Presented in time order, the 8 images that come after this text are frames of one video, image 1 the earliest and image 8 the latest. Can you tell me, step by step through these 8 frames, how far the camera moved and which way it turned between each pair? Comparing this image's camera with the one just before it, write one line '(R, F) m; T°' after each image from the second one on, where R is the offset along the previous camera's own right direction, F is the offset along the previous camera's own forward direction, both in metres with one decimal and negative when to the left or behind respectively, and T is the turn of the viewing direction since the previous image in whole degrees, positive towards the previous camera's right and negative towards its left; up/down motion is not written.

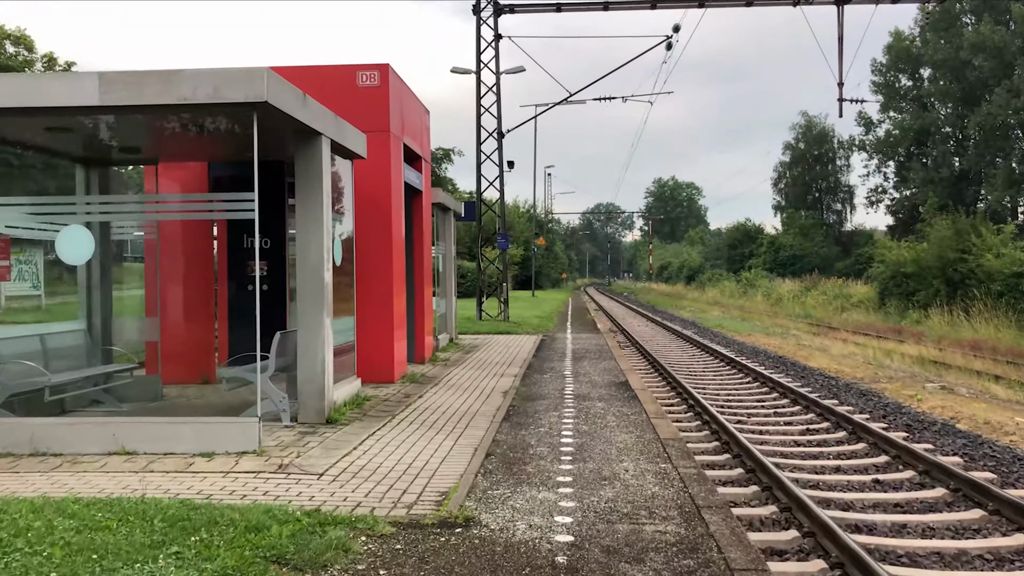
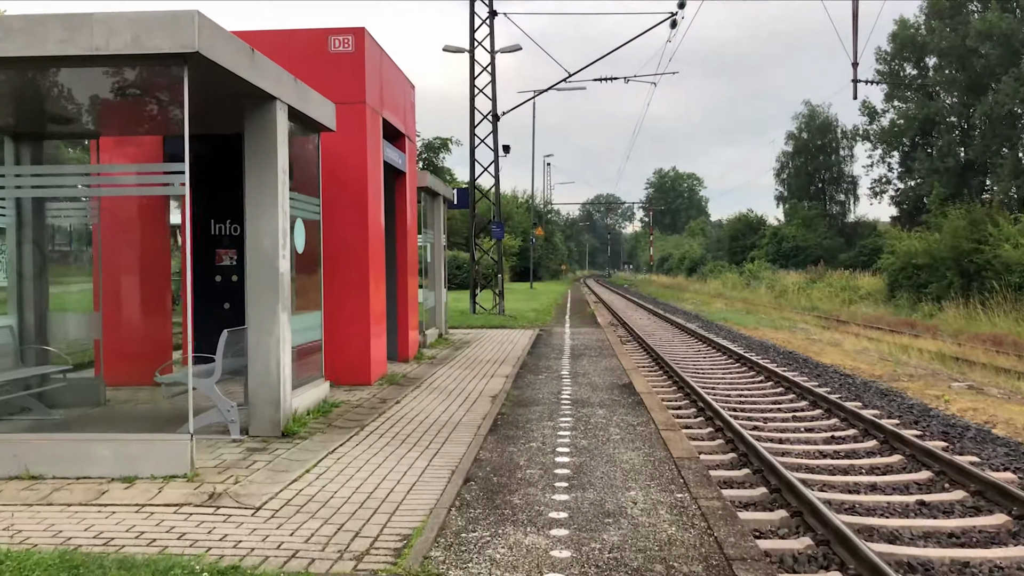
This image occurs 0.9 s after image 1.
(+0.1, +1.0) m; 0°
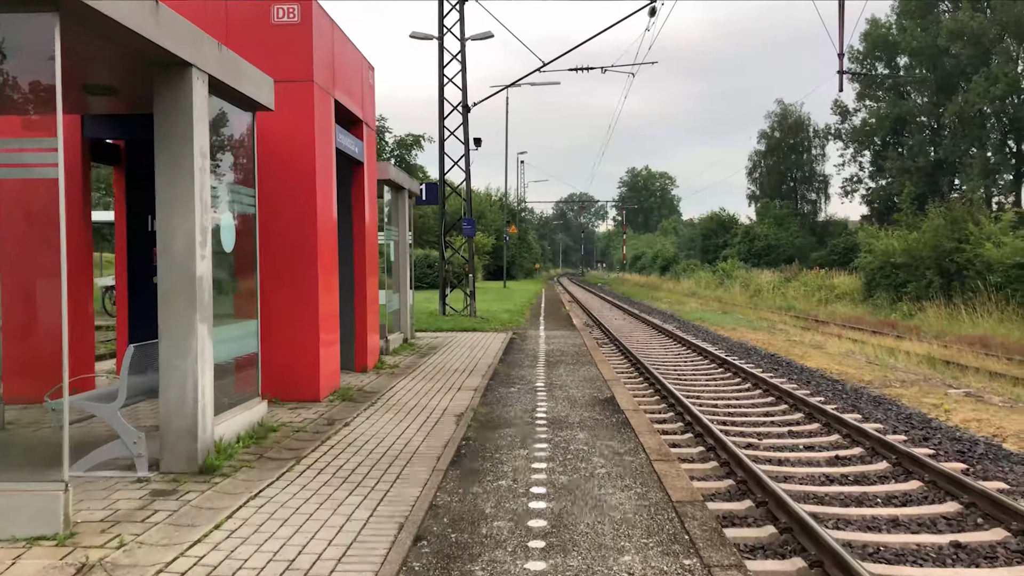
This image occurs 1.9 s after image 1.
(0.0, +1.0) m; +2°
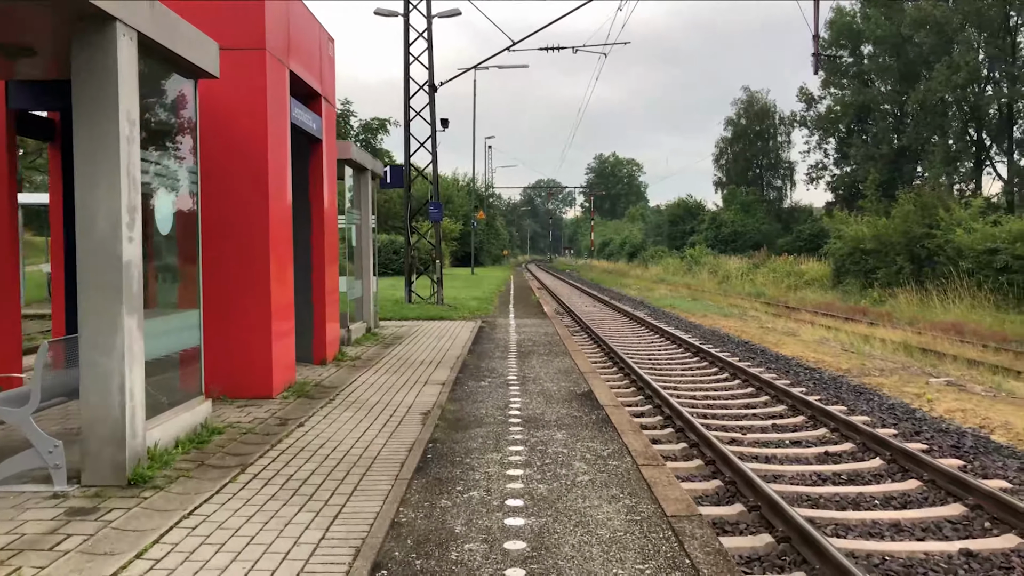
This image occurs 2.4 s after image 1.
(0.0, +0.6) m; +2°
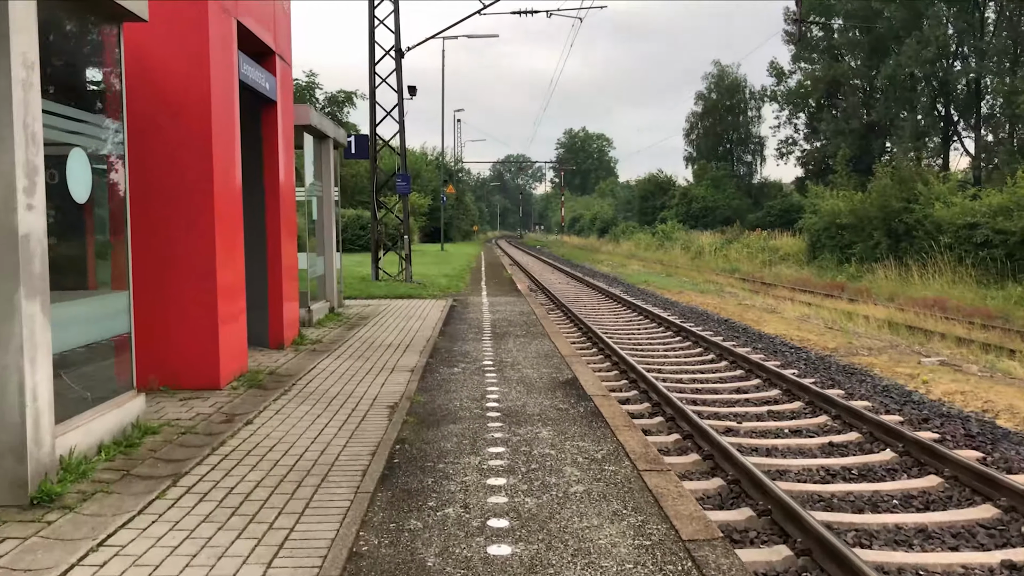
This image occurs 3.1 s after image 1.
(-0.1, +0.7) m; +2°
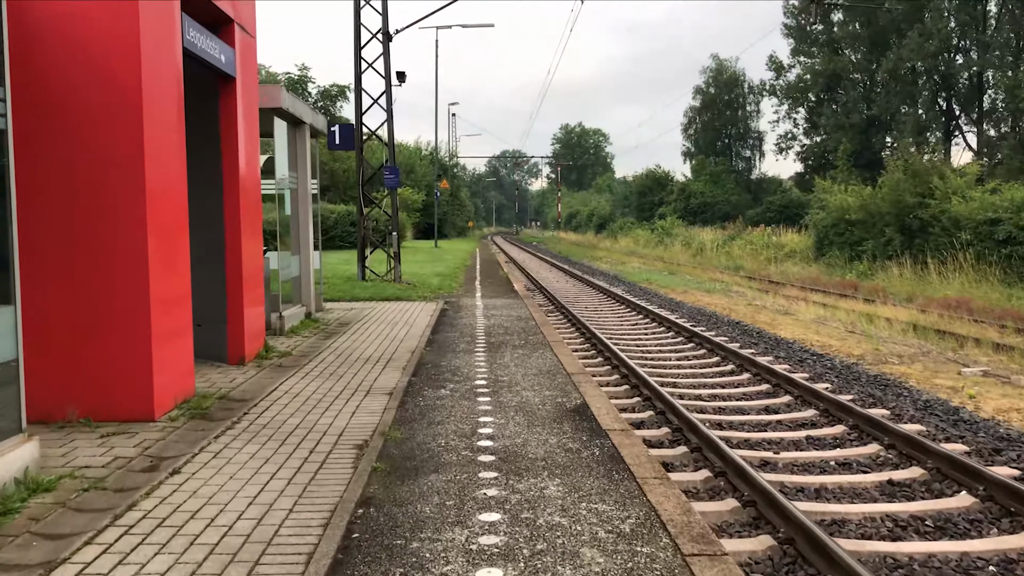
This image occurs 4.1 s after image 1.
(0.0, +1.1) m; 0°
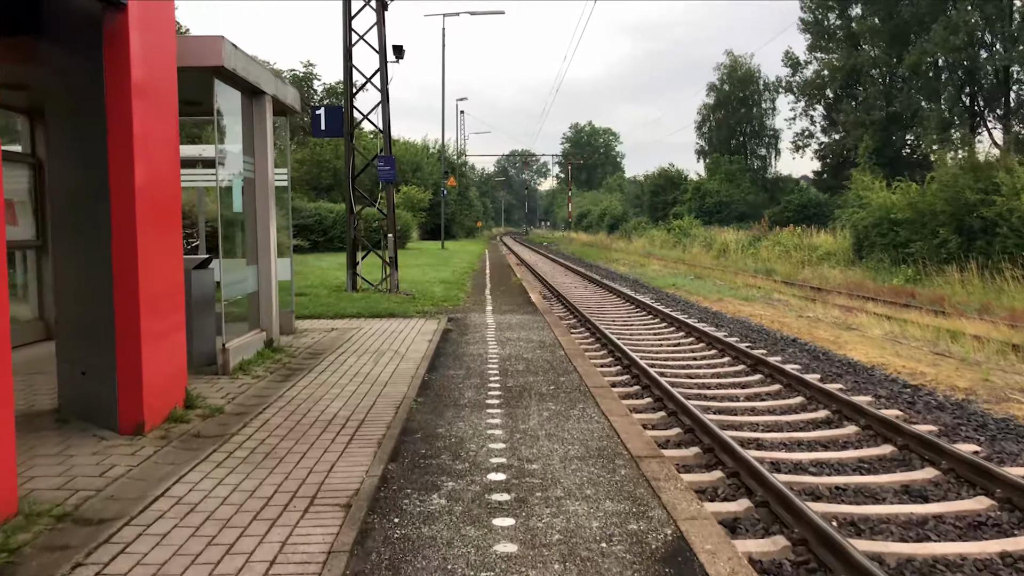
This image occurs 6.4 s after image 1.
(-0.1, +2.5) m; -1°
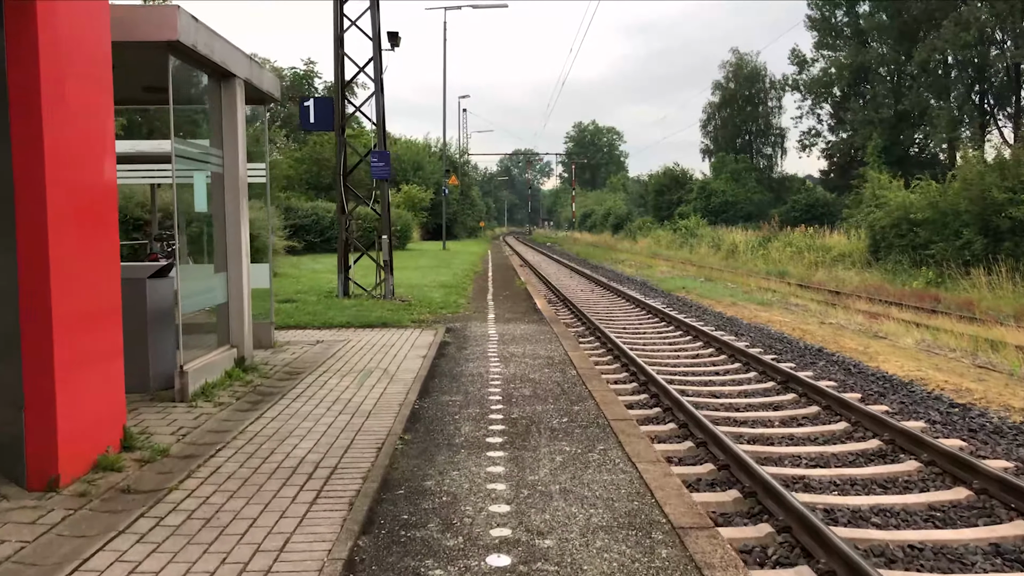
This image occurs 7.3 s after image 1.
(0.0, +1.0) m; 0°
